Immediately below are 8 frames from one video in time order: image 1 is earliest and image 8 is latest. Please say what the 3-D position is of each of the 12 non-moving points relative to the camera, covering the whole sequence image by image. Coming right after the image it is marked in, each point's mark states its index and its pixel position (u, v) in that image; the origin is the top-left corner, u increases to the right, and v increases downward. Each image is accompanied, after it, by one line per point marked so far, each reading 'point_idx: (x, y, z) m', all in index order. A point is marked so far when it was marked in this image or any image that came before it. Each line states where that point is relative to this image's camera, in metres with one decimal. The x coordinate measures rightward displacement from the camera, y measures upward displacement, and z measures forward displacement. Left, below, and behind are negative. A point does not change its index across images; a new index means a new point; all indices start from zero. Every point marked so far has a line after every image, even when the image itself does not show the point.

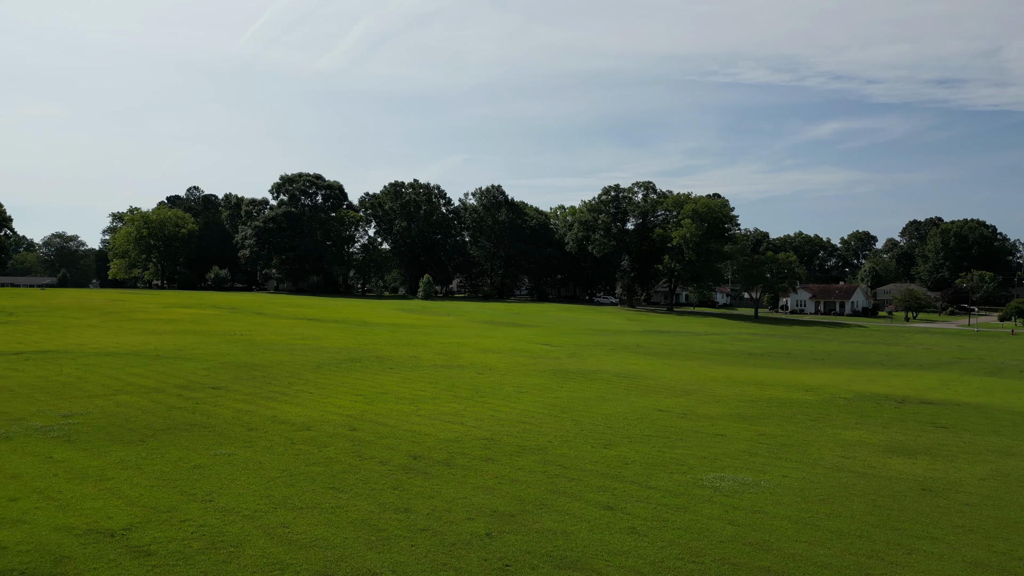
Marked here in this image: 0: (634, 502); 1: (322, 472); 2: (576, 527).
0: (+2.0, -3.5, +11.9) m
1: (-3.4, -3.3, +13.2) m
2: (+1.0, -3.4, +10.6) m
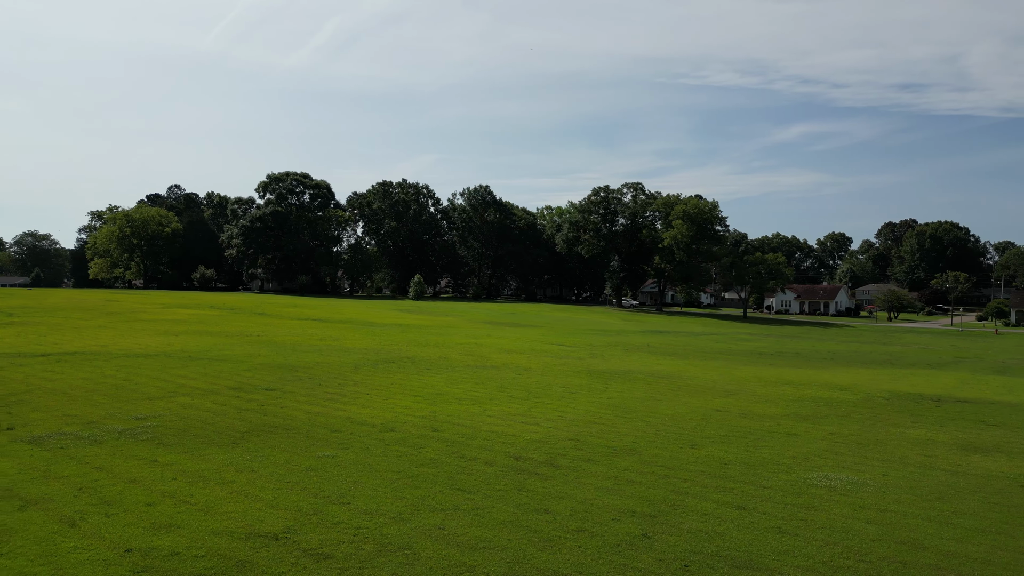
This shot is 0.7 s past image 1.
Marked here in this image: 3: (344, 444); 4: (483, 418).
0: (+4.1, -3.5, +12.1) m
1: (-1.3, -3.3, +13.1) m
2: (+3.2, -3.4, +10.7) m
3: (-3.4, -3.2, +15.3) m
4: (-0.7, -3.3, +18.8) m
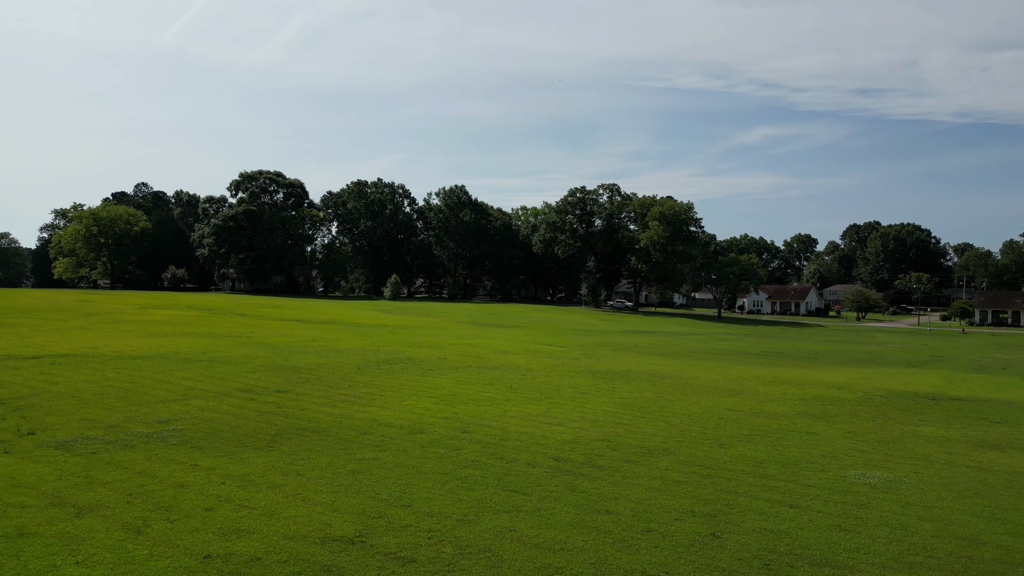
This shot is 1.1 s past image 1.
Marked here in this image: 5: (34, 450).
0: (+5.0, -3.5, +12.3) m
1: (-0.5, -3.3, +13.1) m
2: (+4.1, -3.5, +10.9) m
3: (-2.6, -3.2, +15.2) m
4: (-0.1, -3.3, +18.8) m
5: (-9.0, -3.0, +13.9) m
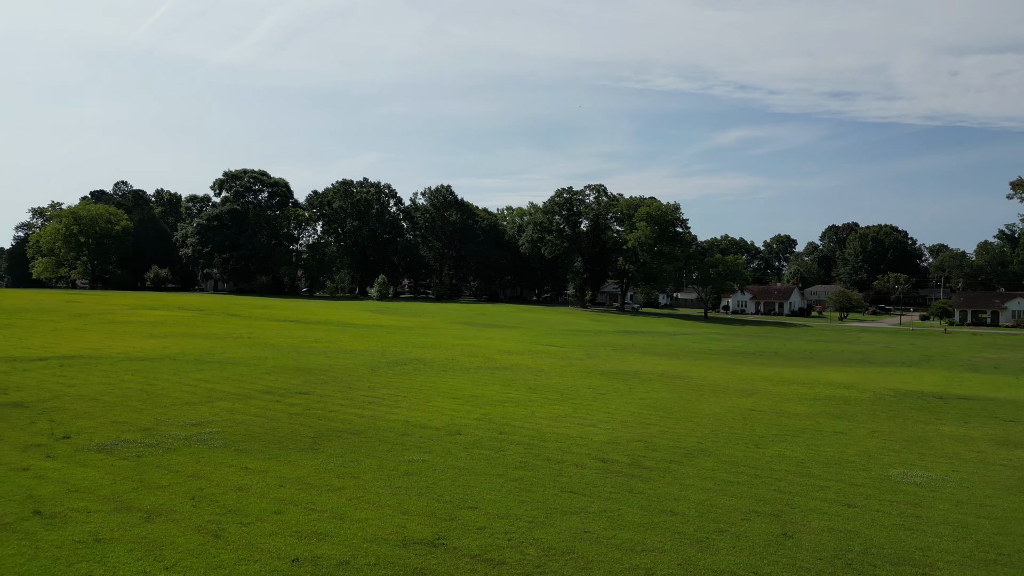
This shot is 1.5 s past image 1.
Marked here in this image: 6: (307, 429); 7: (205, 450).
0: (+6.0, -3.5, +12.4) m
1: (+0.5, -3.4, +13.1) m
2: (+5.1, -3.5, +11.0) m
3: (-1.7, -3.2, +15.1) m
4: (+0.7, -3.4, +18.8) m
5: (-8.0, -3.1, +13.6) m
6: (-4.6, -3.2, +16.6) m
7: (-5.9, -3.1, +14.3) m
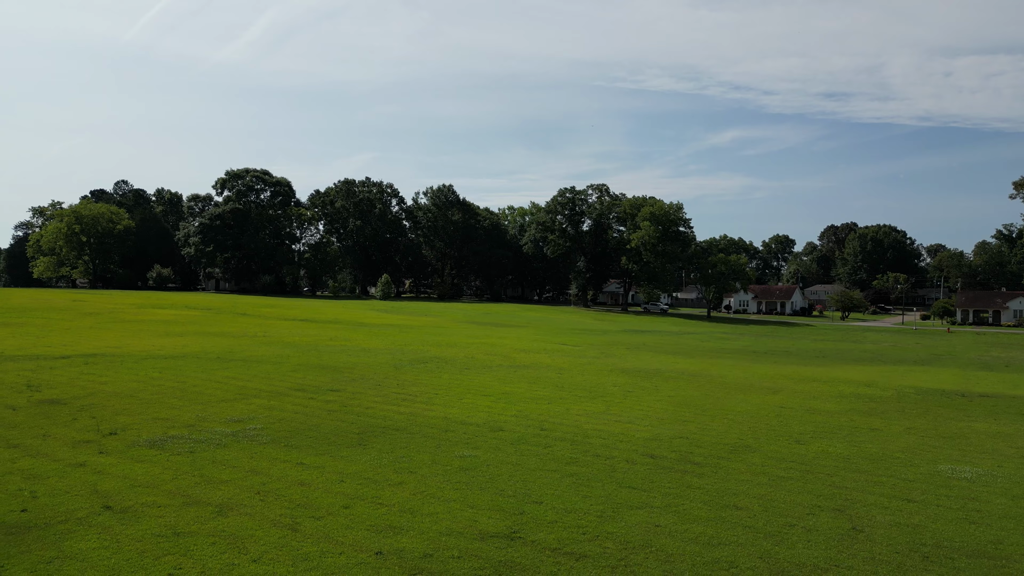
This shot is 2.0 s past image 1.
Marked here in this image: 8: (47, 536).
0: (+6.9, -3.5, +12.5) m
1: (+1.4, -3.3, +13.1) m
2: (+6.1, -3.4, +11.1) m
3: (-0.8, -3.2, +15.1) m
4: (+1.6, -3.3, +18.8) m
5: (-7.1, -3.0, +13.6) m
6: (-3.7, -3.1, +16.6) m
7: (-5.0, -3.0, +14.3) m
8: (-5.7, -3.1, +9.1) m
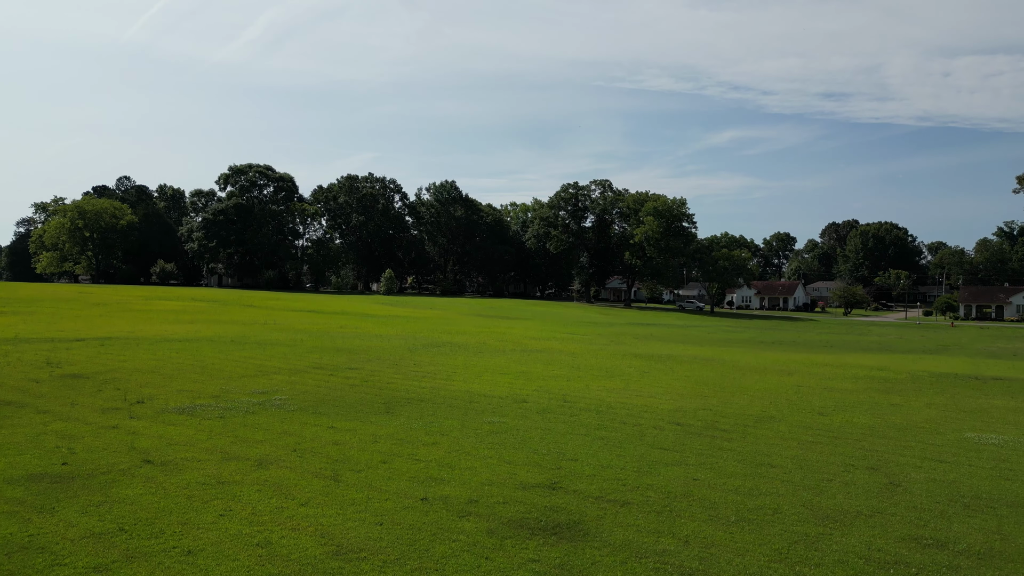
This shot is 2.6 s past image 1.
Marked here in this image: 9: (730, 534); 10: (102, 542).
0: (+7.5, -2.8, +12.5) m
1: (+2.0, -2.6, +13.2) m
2: (+6.6, -2.8, +11.1) m
3: (-0.3, -2.5, +15.2) m
4: (+2.1, -2.6, +18.8) m
5: (-6.5, -2.4, +13.6) m
6: (-3.1, -2.4, +16.7) m
7: (-4.4, -2.4, +14.3) m
8: (-5.2, -2.4, +9.2) m
9: (+2.3, -2.6, +7.9) m
10: (-4.0, -2.5, +7.2) m
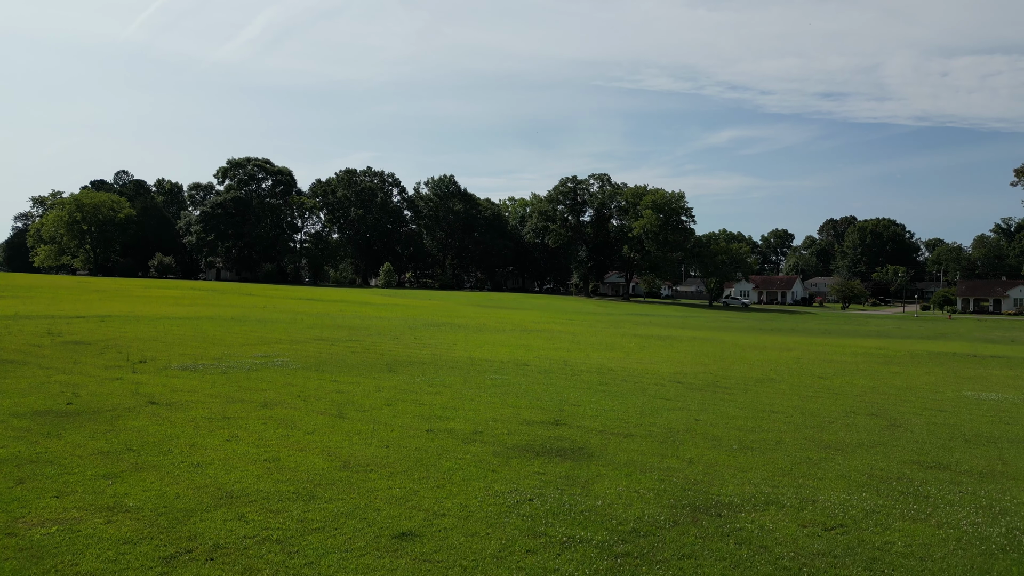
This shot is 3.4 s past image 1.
0: (+7.5, -2.0, +12.6) m
1: (+2.0, -1.8, +13.2) m
2: (+6.7, -2.0, +11.2) m
3: (-0.2, -1.7, +15.2) m
4: (+2.2, -1.8, +18.9) m
5: (-6.5, -1.5, +13.7) m
6: (-3.1, -1.6, +16.7) m
7: (-4.4, -1.6, +14.3) m
8: (-5.2, -1.6, +9.2) m
9: (+2.4, -1.8, +8.0) m
10: (-3.9, -1.7, +7.2) m
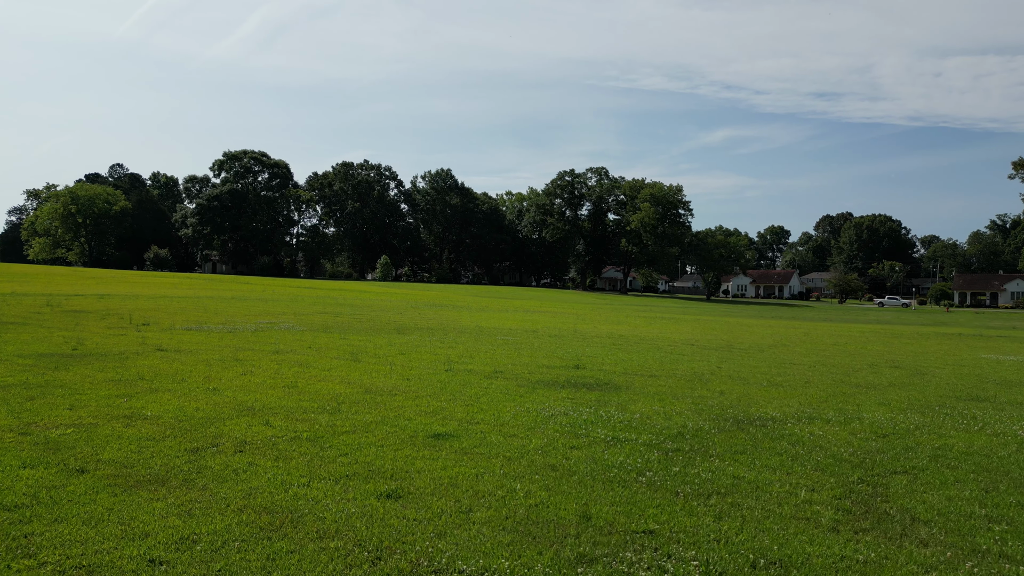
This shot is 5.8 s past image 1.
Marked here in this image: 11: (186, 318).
0: (+7.8, -1.3, +12.4) m
1: (+2.2, -1.1, +13.0) m
2: (+6.9, -1.2, +11.0) m
3: (0.0, -1.0, +15.0) m
4: (+2.4, -1.1, +18.7) m
5: (-6.3, -0.8, +13.4) m
6: (-2.9, -0.9, +16.4) m
7: (-4.2, -0.8, +14.1) m
8: (-4.9, -0.9, +8.9) m
9: (+2.7, -1.1, +7.7) m
10: (-3.7, -0.9, +7.0) m
11: (-7.7, -0.7, +17.3) m
